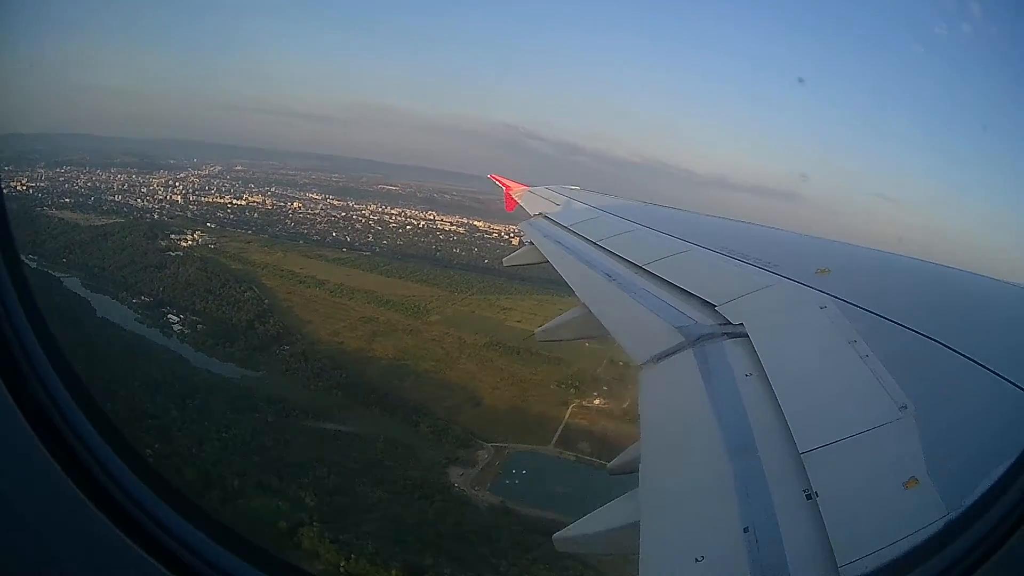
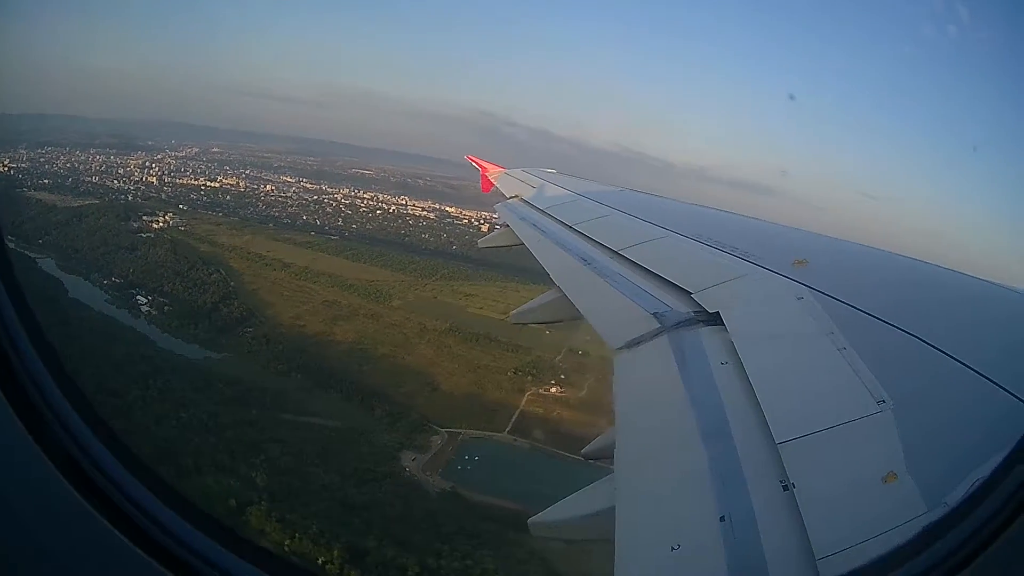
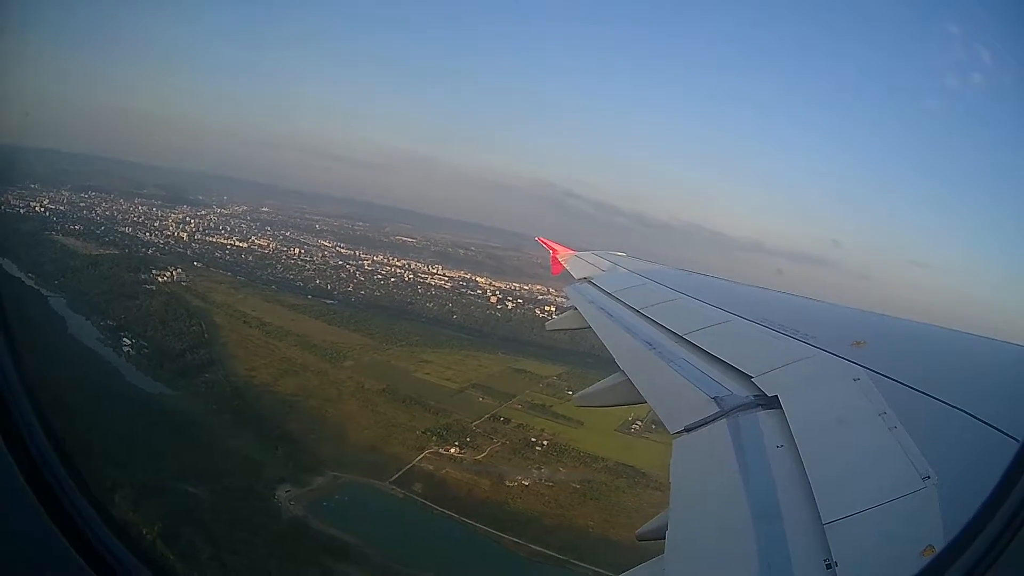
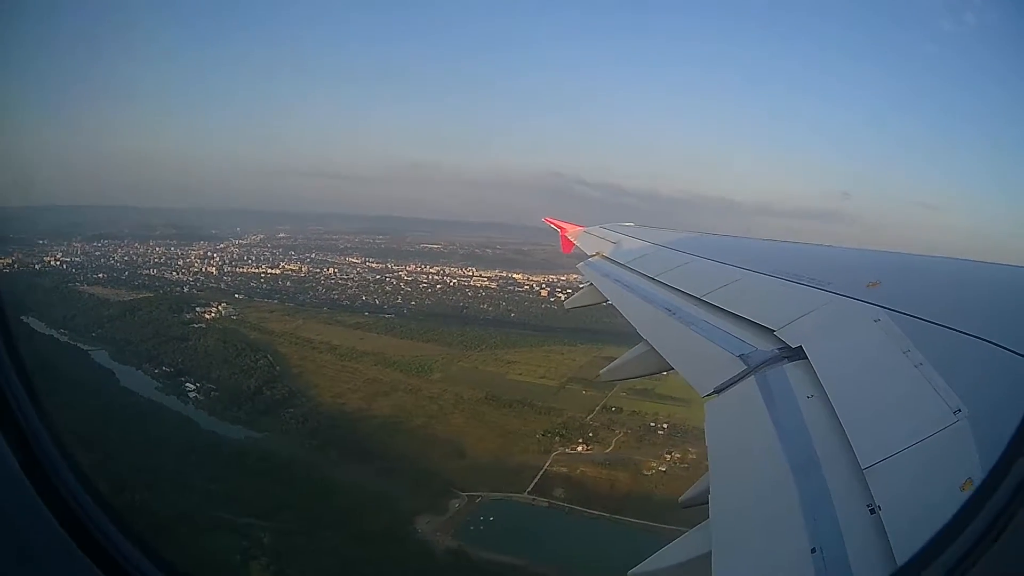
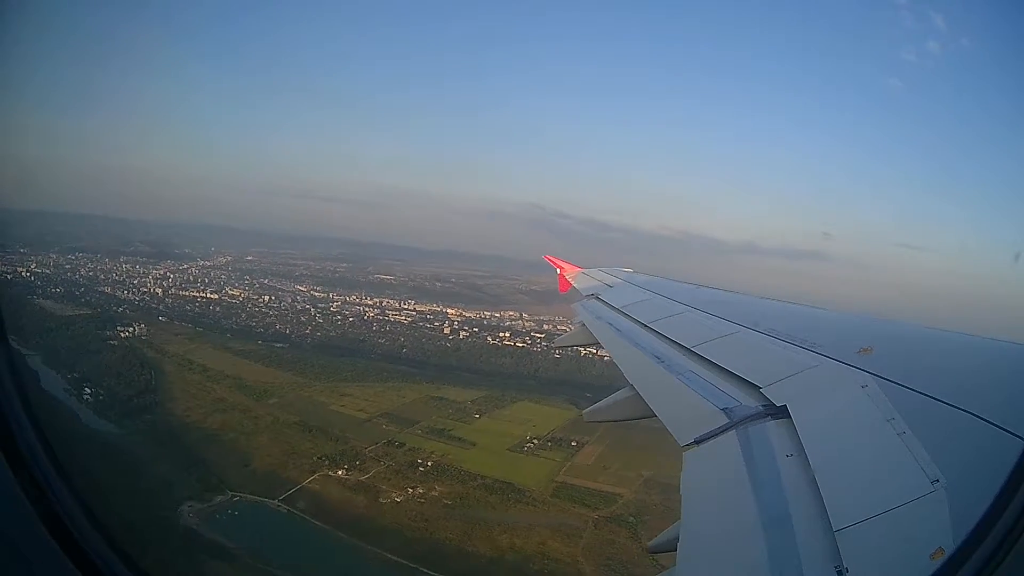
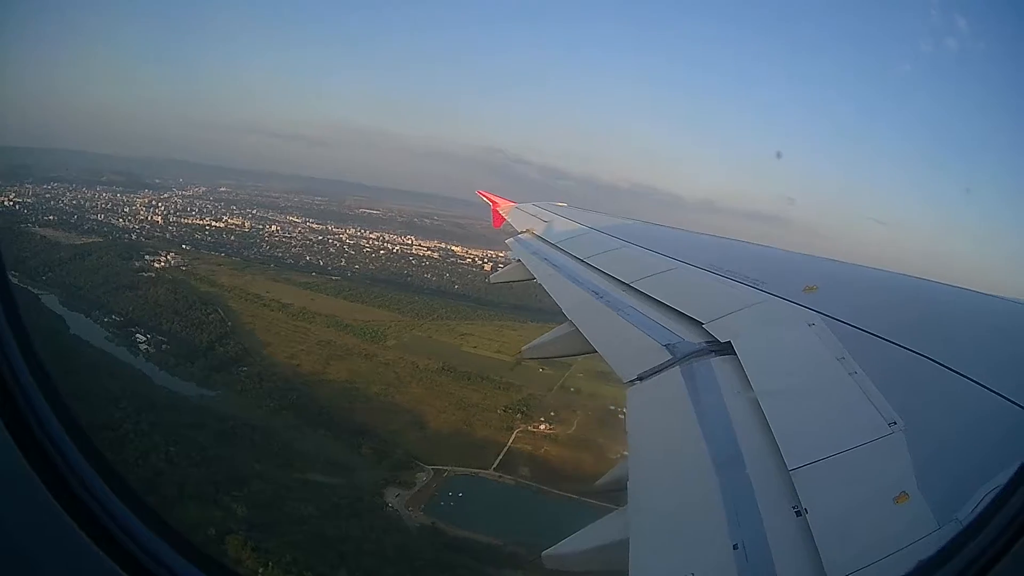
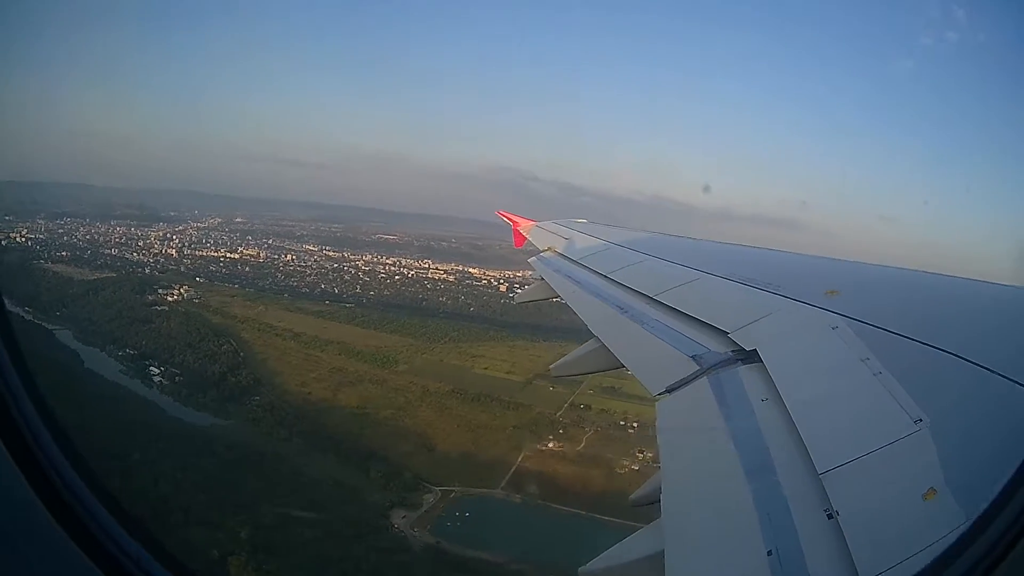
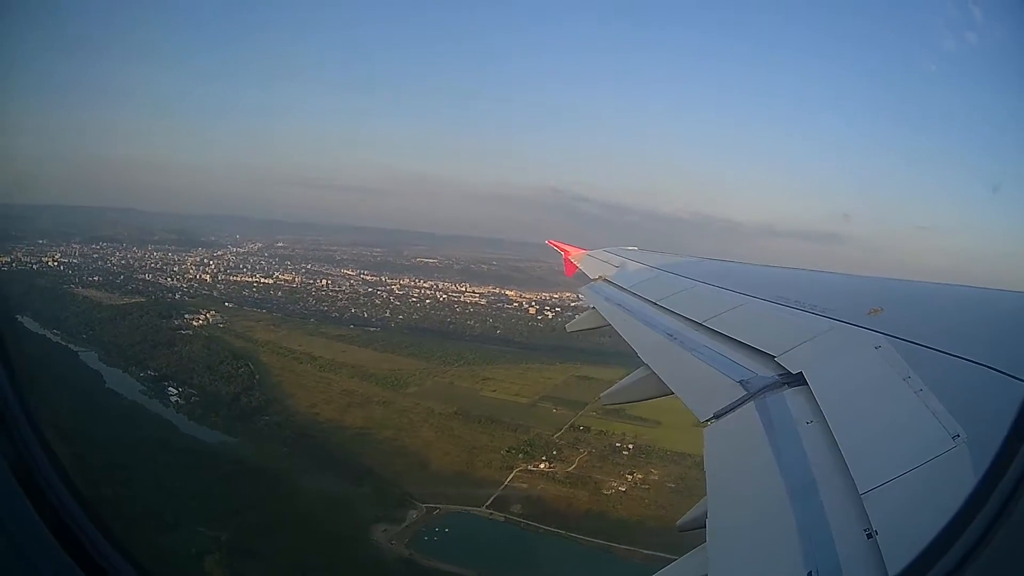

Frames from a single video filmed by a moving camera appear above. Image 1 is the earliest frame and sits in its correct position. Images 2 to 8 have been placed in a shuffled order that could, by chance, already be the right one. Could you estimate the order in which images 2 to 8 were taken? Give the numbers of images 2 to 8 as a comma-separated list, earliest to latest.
2, 6, 7, 4, 8, 3, 5
